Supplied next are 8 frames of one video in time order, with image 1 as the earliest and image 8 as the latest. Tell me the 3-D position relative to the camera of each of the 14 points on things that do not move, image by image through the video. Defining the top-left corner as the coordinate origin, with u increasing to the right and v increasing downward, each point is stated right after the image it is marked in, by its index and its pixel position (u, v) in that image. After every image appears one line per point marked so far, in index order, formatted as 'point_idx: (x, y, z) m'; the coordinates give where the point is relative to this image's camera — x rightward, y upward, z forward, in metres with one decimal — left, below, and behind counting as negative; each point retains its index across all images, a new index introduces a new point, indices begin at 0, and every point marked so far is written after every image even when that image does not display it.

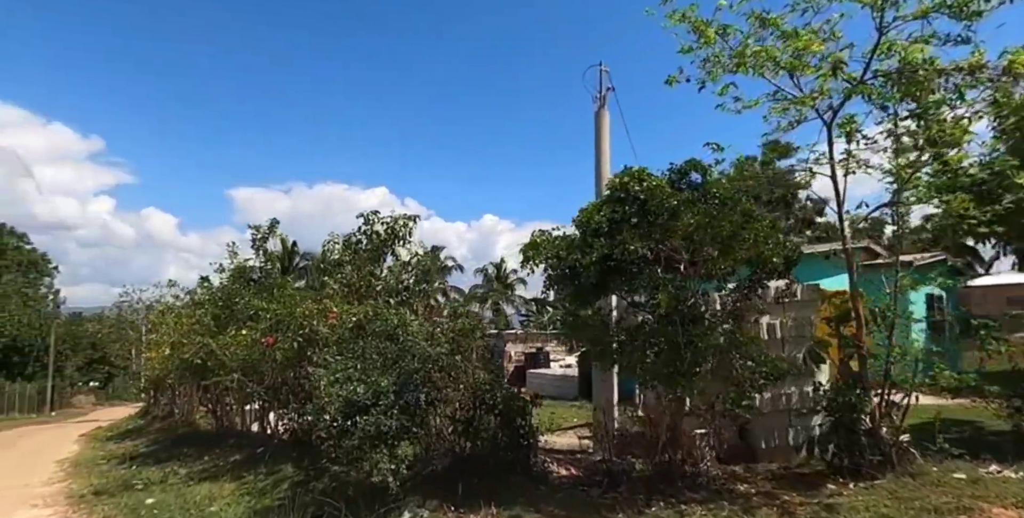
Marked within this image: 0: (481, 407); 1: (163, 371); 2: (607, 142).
0: (-0.4, -1.8, +7.5) m
1: (-8.2, -2.7, +14.9) m
2: (+1.6, +2.0, +10.8) m
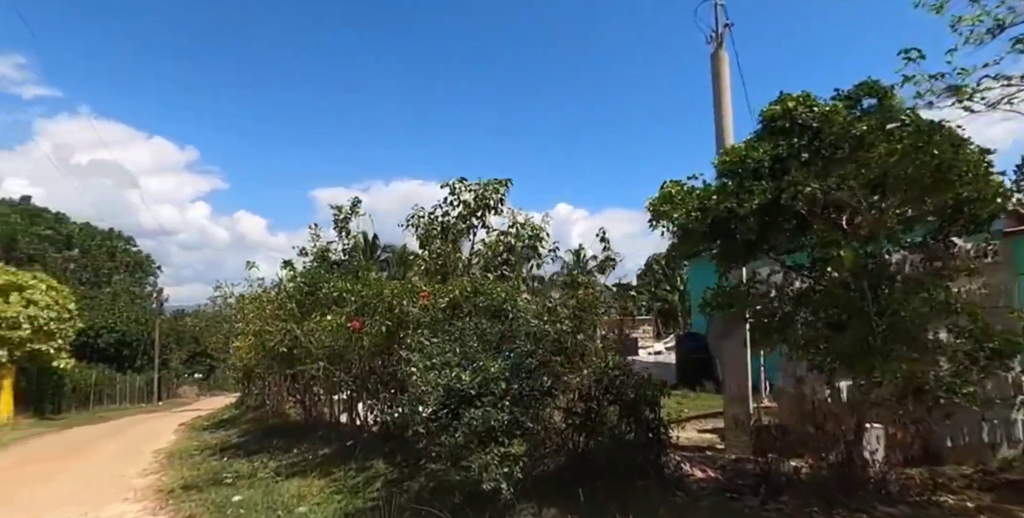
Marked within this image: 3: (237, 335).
0: (+0.9, -1.4, +6.3) m
1: (-6.0, -2.4, +14.5) m
2: (+3.2, +2.5, +9.3) m
3: (-8.6, -2.4, +19.8) m
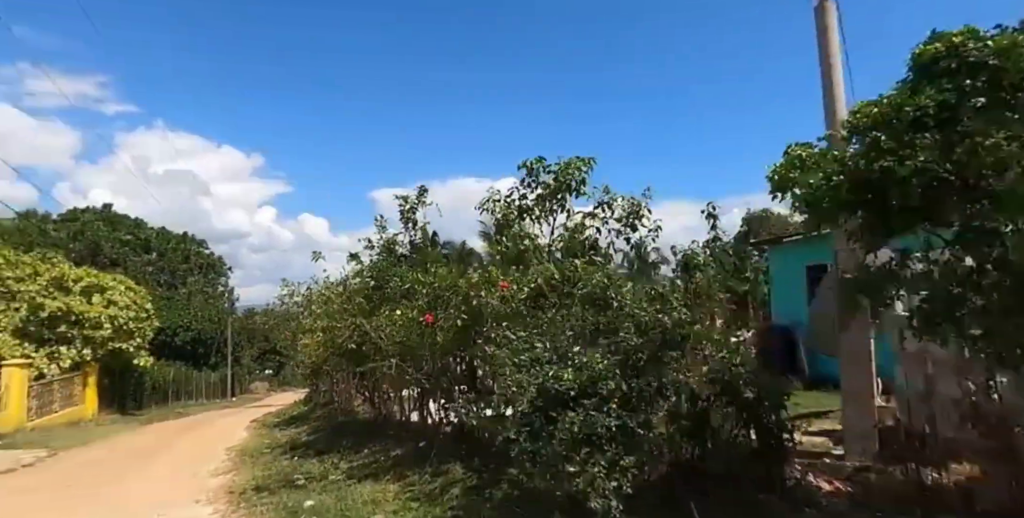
0: (+1.8, -1.2, +5.5) m
1: (-4.4, -2.3, +14.3) m
2: (+4.2, +2.8, +8.2) m
3: (-6.5, -2.3, +19.7) m
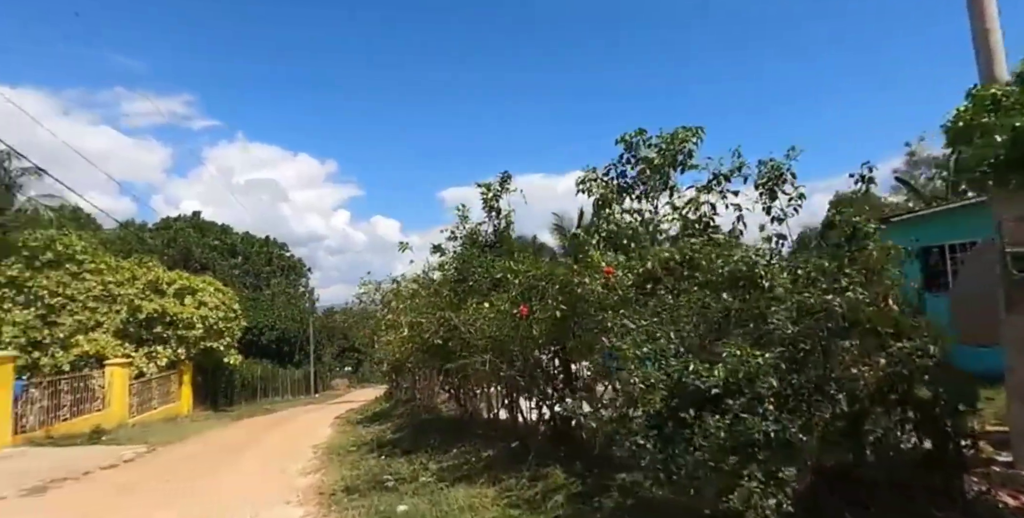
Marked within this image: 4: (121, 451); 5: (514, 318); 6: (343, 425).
0: (+2.7, -1.0, +4.6) m
1: (-2.4, -2.1, +14.0) m
2: (+5.3, +3.1, +7.0) m
3: (-3.9, -2.2, +19.7) m
4: (-8.5, -4.2, +13.7) m
5: (0.0, -0.7, +7.7) m
6: (-4.8, -4.7, +17.7) m
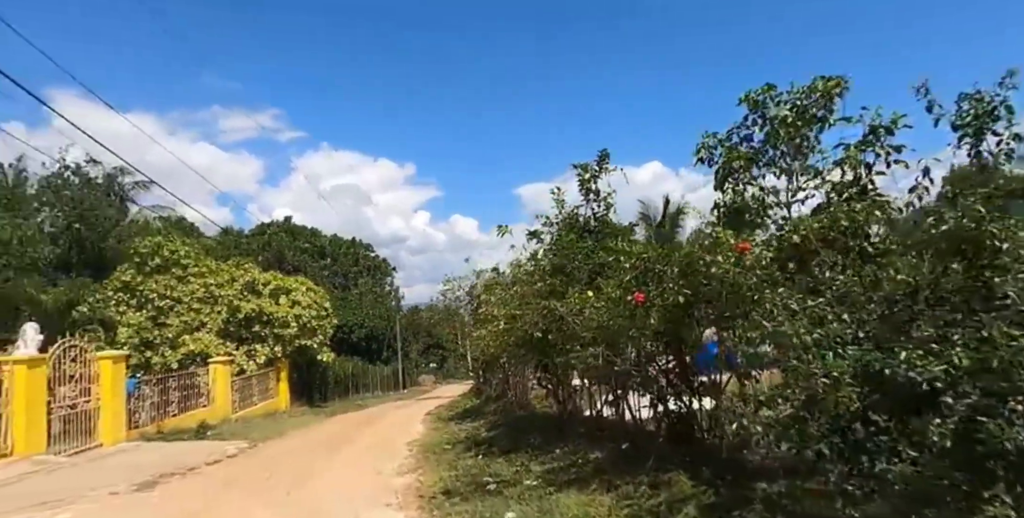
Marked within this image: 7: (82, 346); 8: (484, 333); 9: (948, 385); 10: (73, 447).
0: (+3.5, -0.7, +3.5) m
1: (-0.4, -2.0, +13.5) m
2: (+6.3, +3.4, +5.6) m
3: (-1.2, -2.0, +19.3) m
4: (-6.4, -4.2, +13.9) m
5: (+1.2, -0.5, +6.9) m
6: (-2.1, -4.5, +17.5) m
7: (-9.0, -1.8, +13.2) m
8: (-0.7, -1.9, +16.2) m
9: (+2.0, -0.6, +2.9) m
10: (-8.8, -3.7, +12.6) m
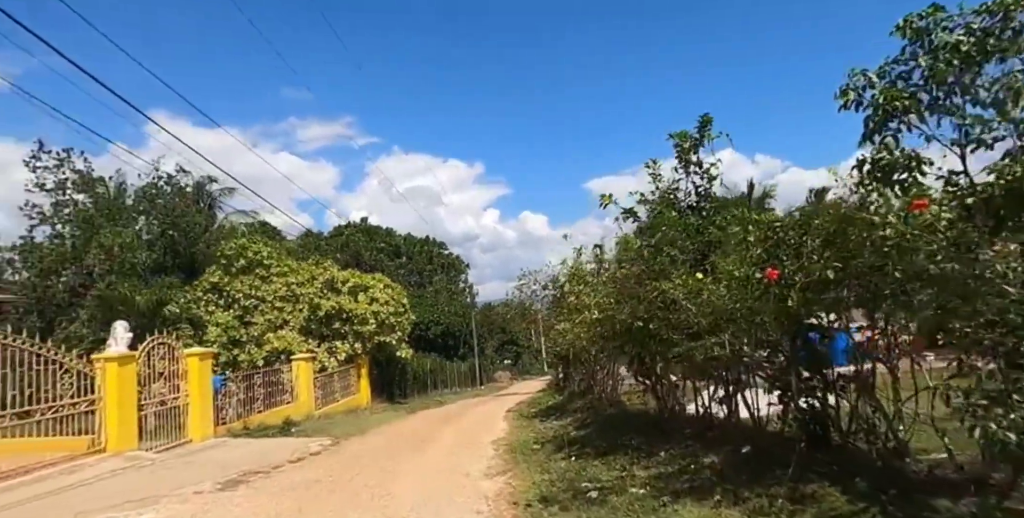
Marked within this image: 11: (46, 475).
0: (+4.1, -0.5, +2.2) m
1: (+1.4, -1.7, +12.6) m
2: (+7.0, +3.8, +4.0) m
3: (+1.3, -1.7, +18.5) m
4: (-4.4, -4.0, +13.7) m
5: (+2.2, -0.3, +5.9) m
6: (+0.2, -4.3, +16.8) m
7: (-7.2, -1.8, +13.2) m
8: (+1.3, -1.6, +15.3) m
9: (+2.6, -0.3, +1.9) m
10: (-7.0, -3.7, +12.6) m
11: (-7.3, -3.4, +9.9) m
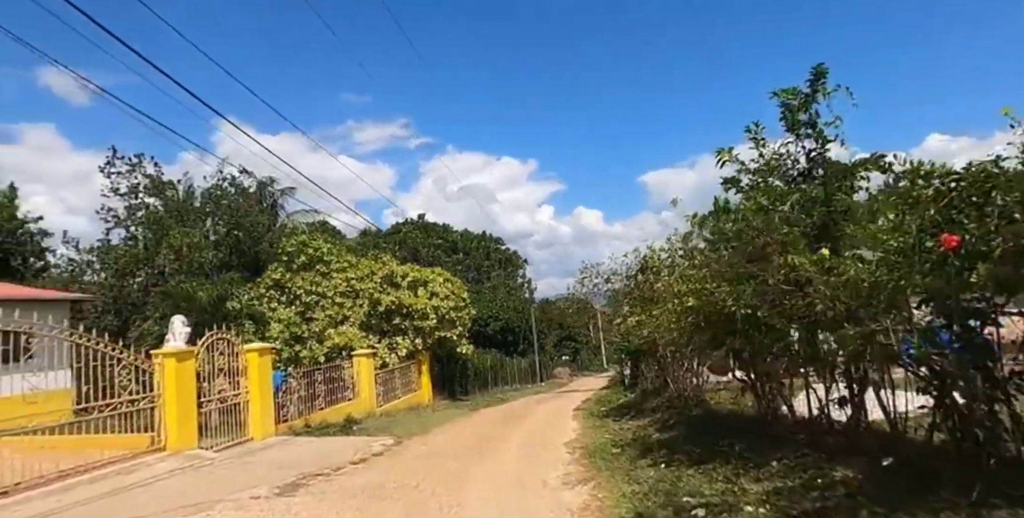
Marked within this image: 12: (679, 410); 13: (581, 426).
0: (+4.5, -0.2, +0.9) m
1: (+2.7, -1.4, +11.5) m
2: (+7.5, +4.1, +2.3) m
3: (+3.1, -1.4, +17.3) m
4: (-2.9, -3.8, +13.1) m
5: (+2.9, 0.0, +4.7) m
6: (+1.9, -4.0, +15.7) m
7: (-5.8, -1.6, +12.8) m
8: (+2.9, -1.4, +14.2) m
9: (+3.0, -0.1, +0.6) m
10: (-5.6, -3.5, +12.2) m
11: (-6.2, -3.3, +9.5) m
12: (+3.3, -3.1, +12.8) m
13: (+1.5, -3.9, +14.6) m
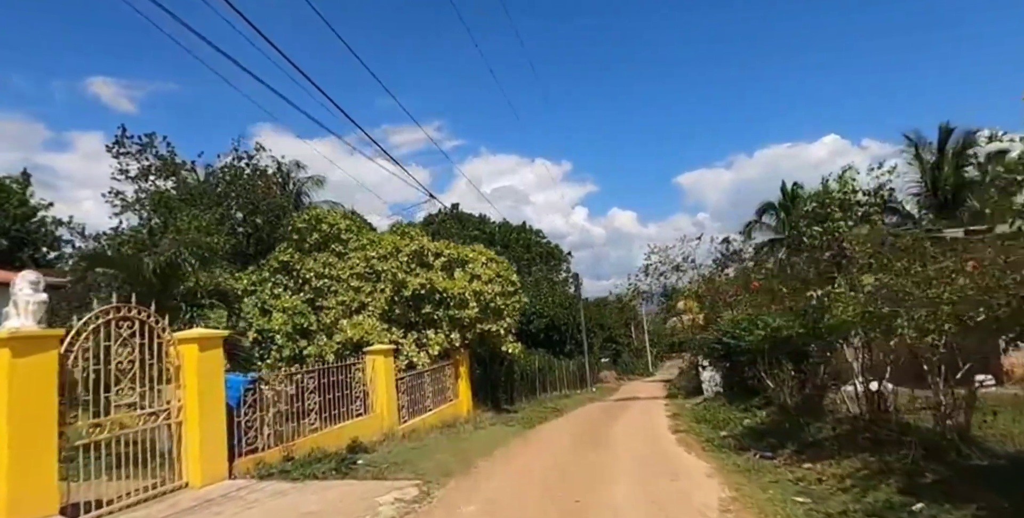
0: (+5.1, +0.7, -4.7) m
1: (+3.9, -0.5, +6.0) m
2: (+8.2, +5.0, -3.4) m
3: (+4.6, -0.5, +11.8) m
4: (-1.7, -3.0, +7.9) m
5: (+3.8, +0.9, -0.8) m
6: (+3.3, -3.1, +10.3) m
7: (-4.5, -0.8, +7.8) m
8: (+4.2, -0.5, +8.7) m
9: (+3.6, +0.8, -4.8) m
10: (-4.4, -2.7, +7.2) m
11: (-5.1, -2.4, +4.5) m
12: (+4.6, -2.2, +7.3) m
13: (+2.9, -3.0, +9.2) m
